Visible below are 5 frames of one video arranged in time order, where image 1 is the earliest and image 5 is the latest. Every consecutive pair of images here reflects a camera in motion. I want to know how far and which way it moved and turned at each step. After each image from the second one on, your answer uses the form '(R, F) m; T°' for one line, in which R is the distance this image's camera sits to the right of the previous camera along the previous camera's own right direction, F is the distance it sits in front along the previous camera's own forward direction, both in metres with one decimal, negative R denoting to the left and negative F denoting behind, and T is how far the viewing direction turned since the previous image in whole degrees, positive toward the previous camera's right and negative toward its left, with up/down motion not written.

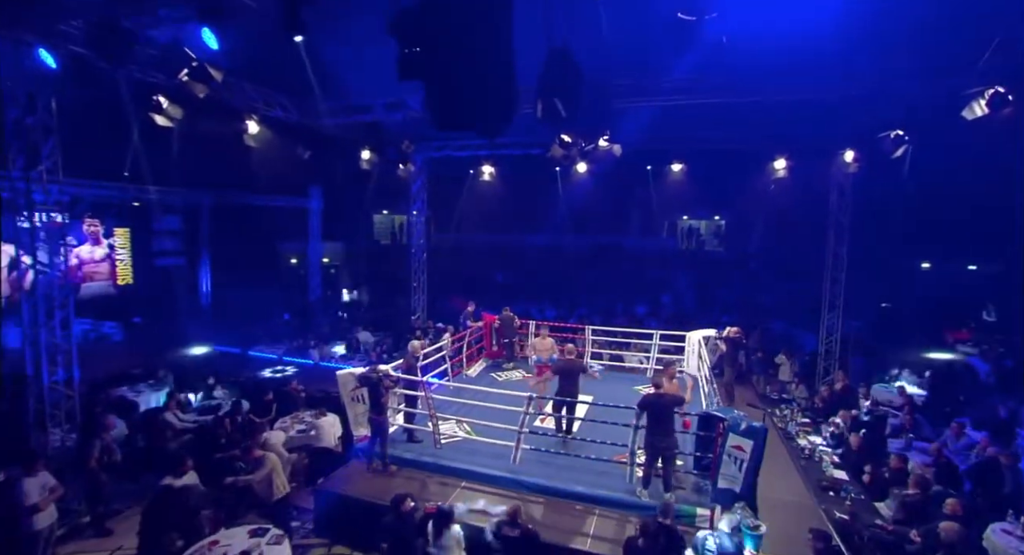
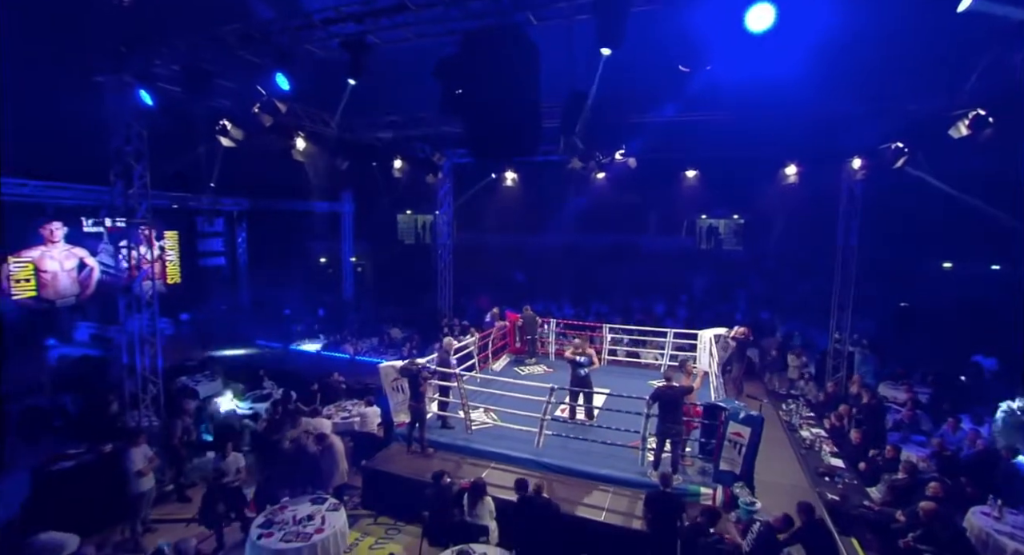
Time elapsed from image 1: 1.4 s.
(-0.1, -0.9) m; -2°
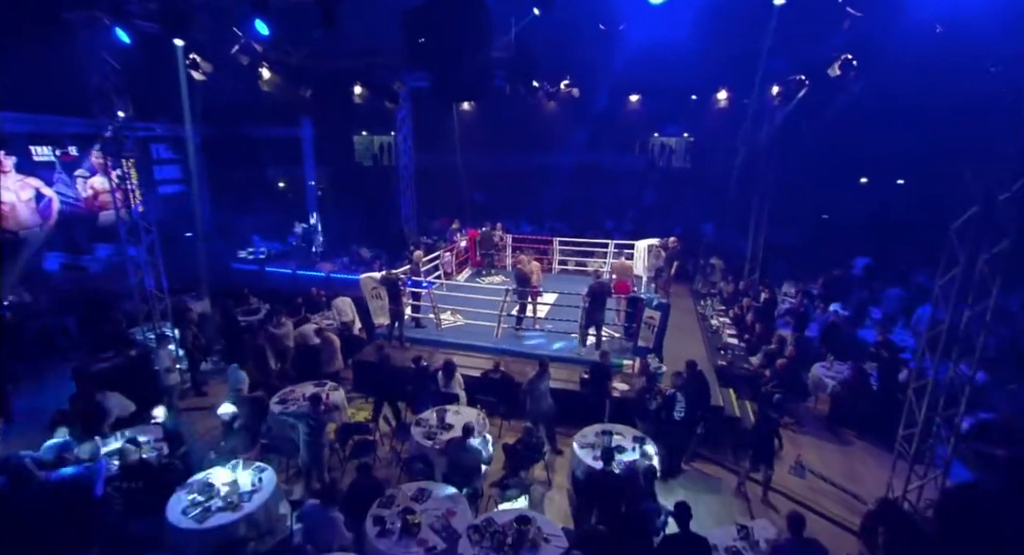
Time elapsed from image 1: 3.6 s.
(0.0, -1.5) m; +4°
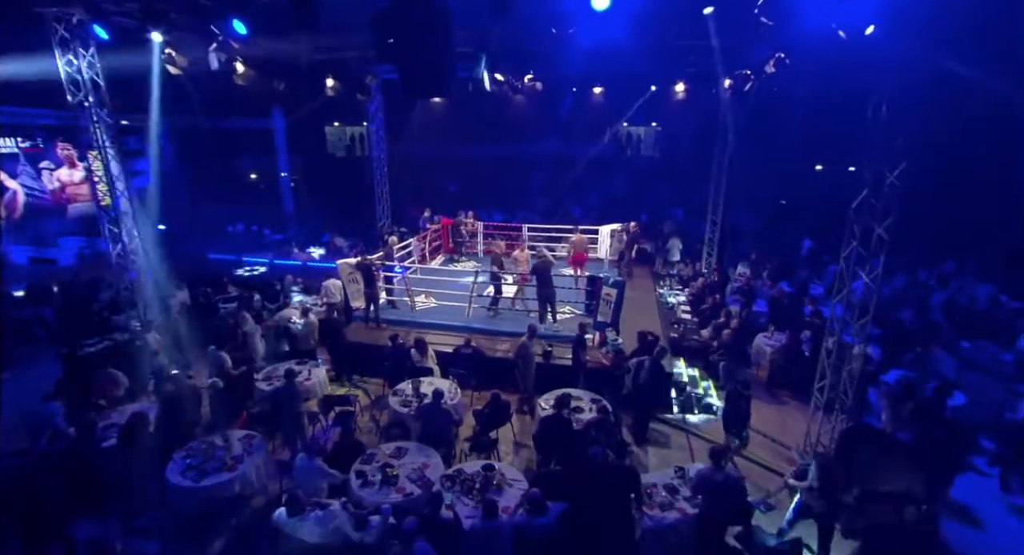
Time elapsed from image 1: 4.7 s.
(+0.2, -0.7) m; +3°
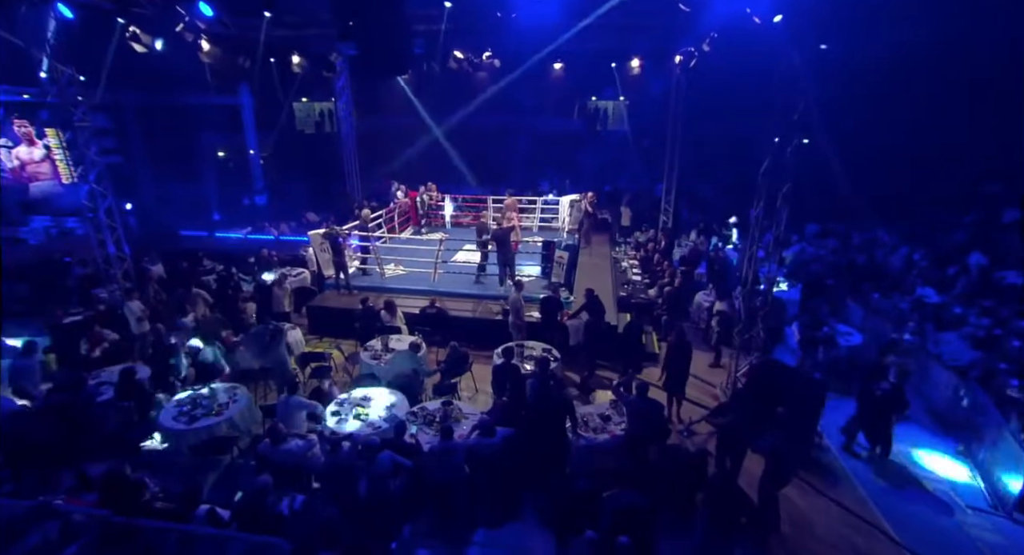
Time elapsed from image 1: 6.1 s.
(+0.4, -0.9) m; +3°
